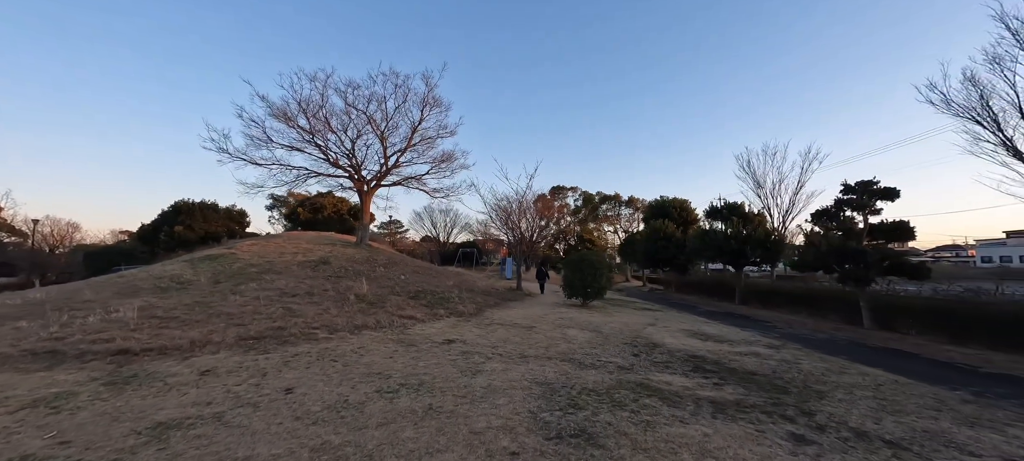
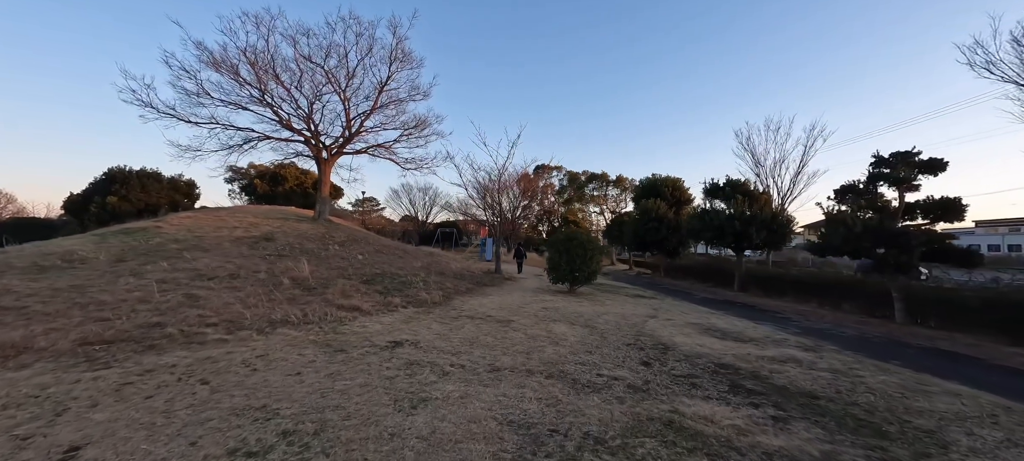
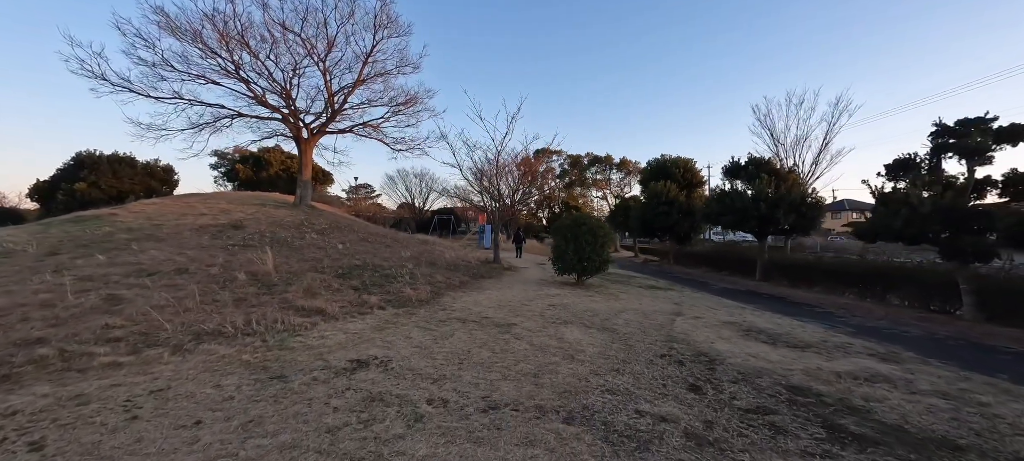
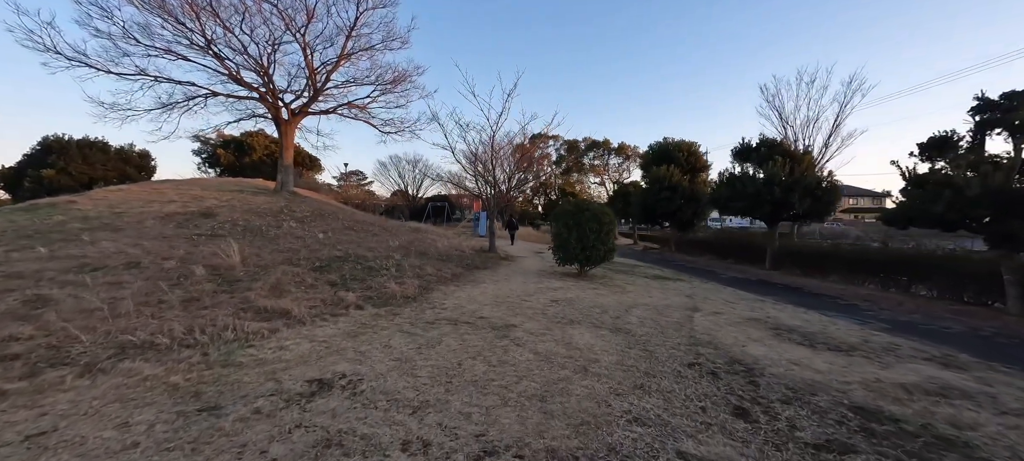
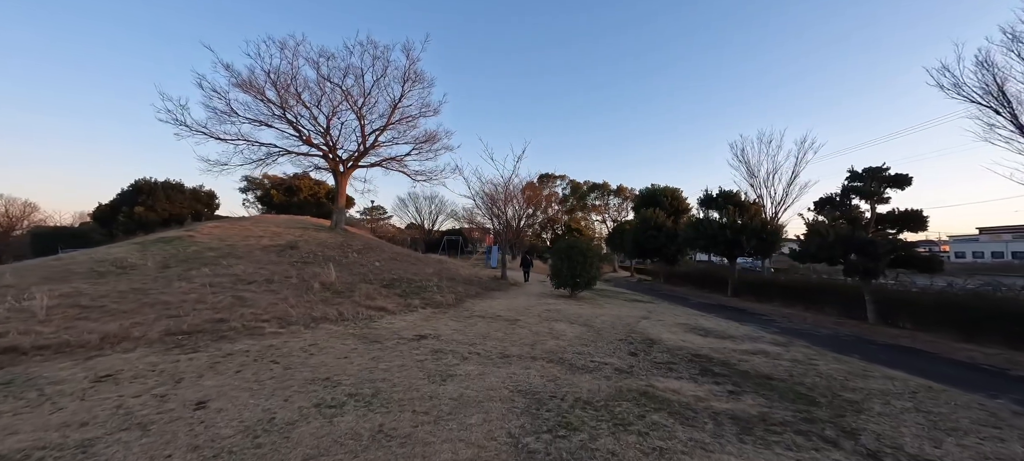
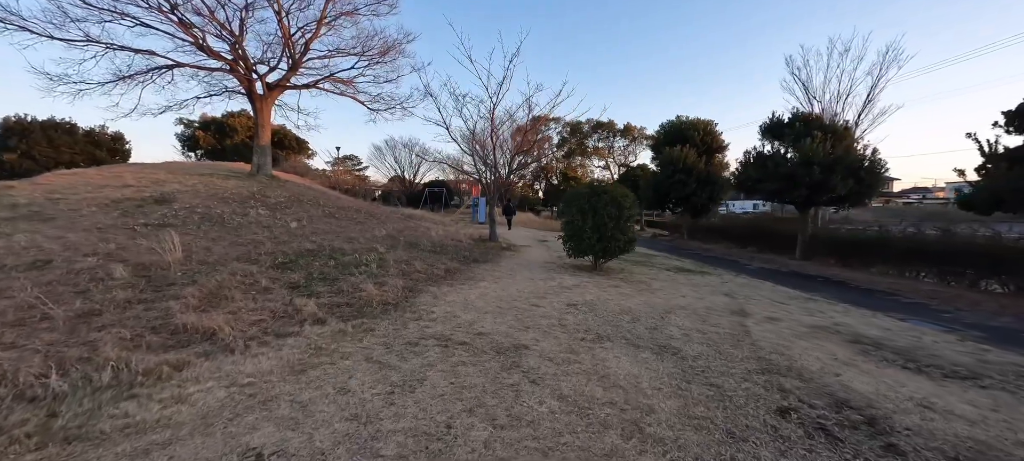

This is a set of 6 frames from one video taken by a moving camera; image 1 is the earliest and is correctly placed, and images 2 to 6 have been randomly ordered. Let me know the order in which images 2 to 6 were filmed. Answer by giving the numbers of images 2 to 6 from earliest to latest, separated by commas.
5, 2, 3, 4, 6
